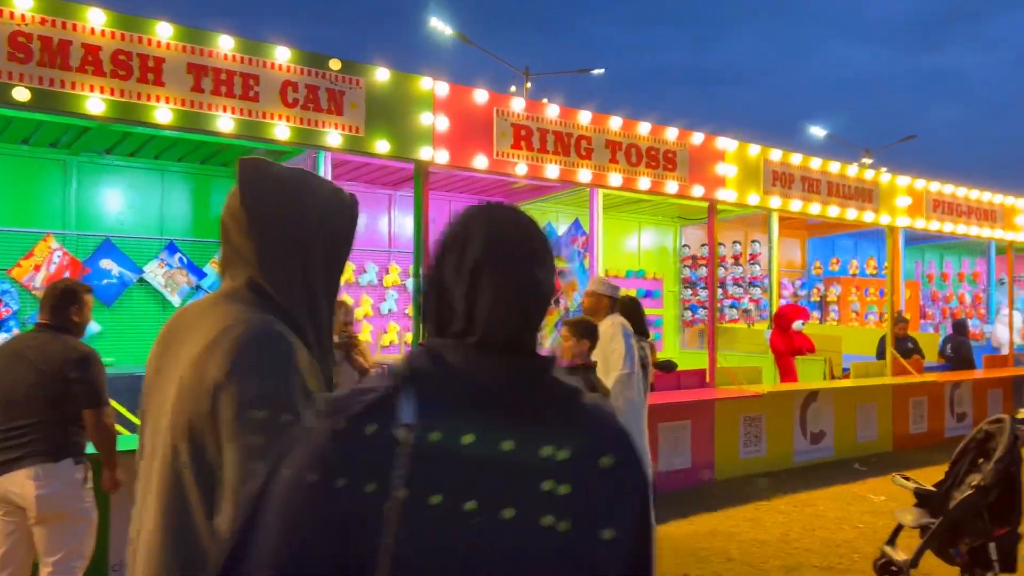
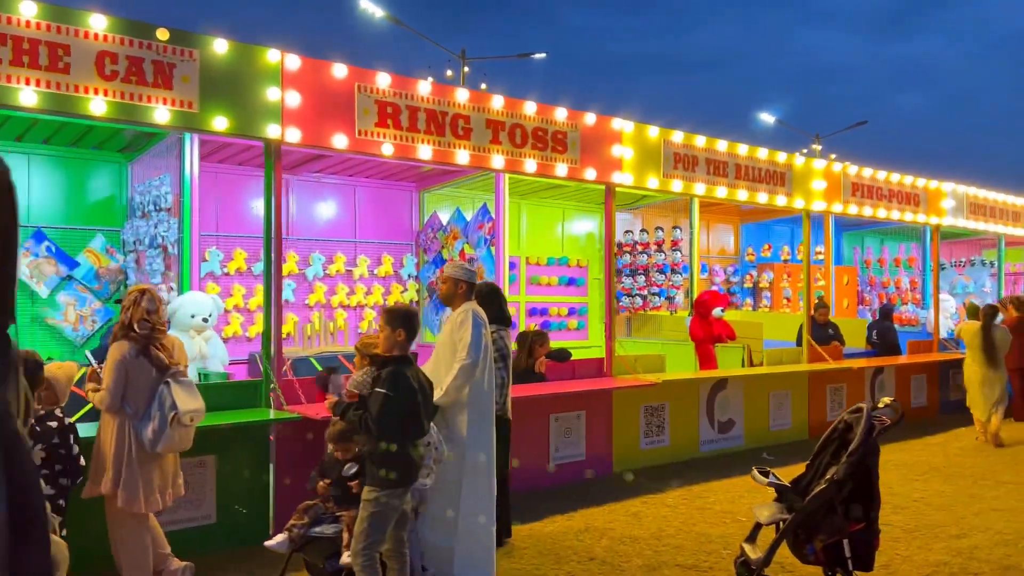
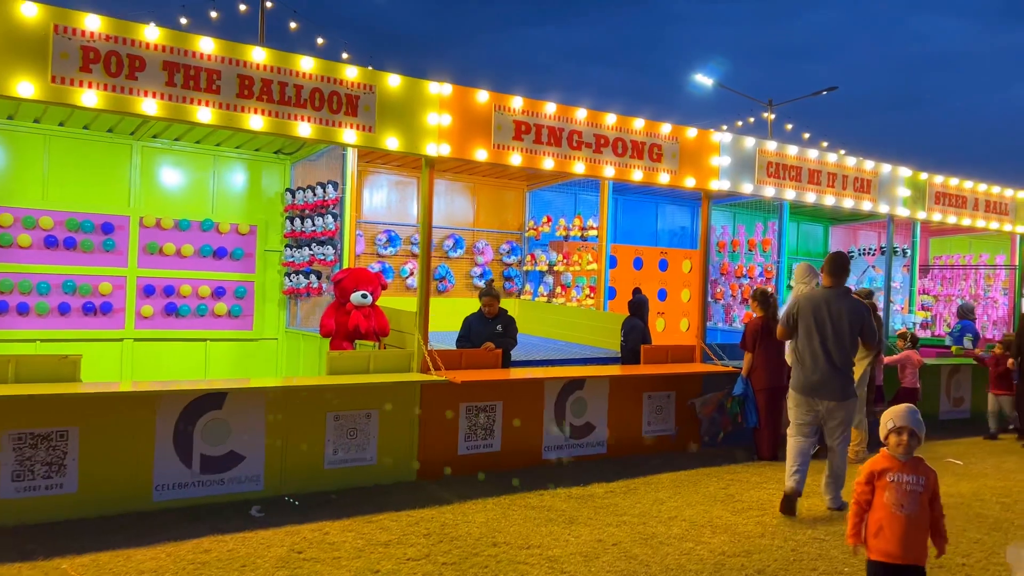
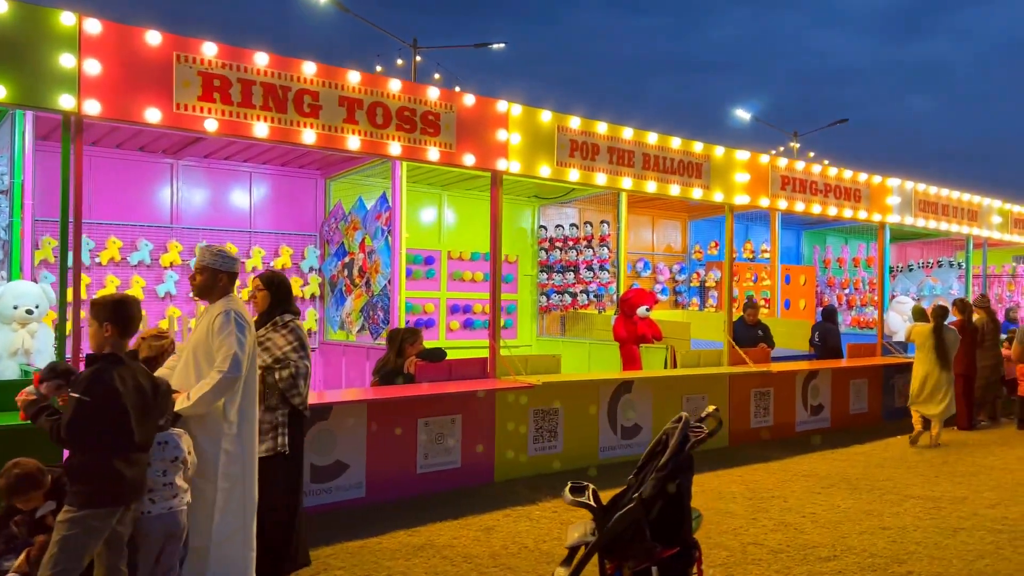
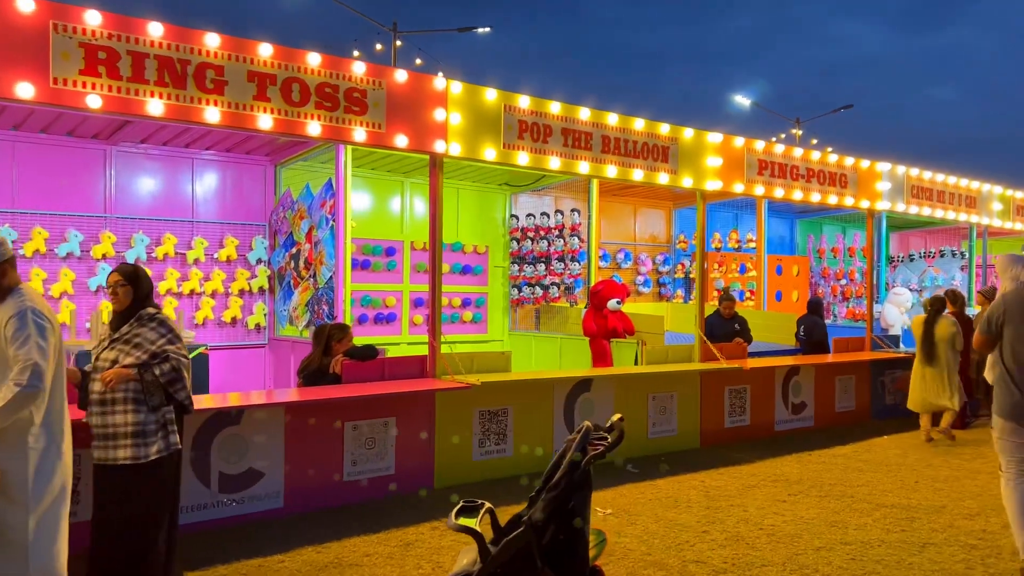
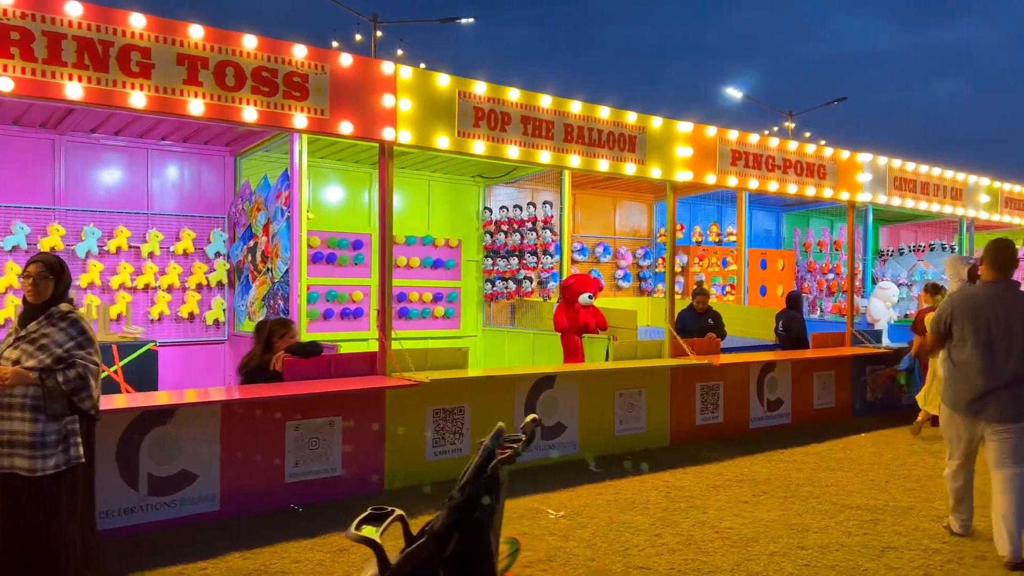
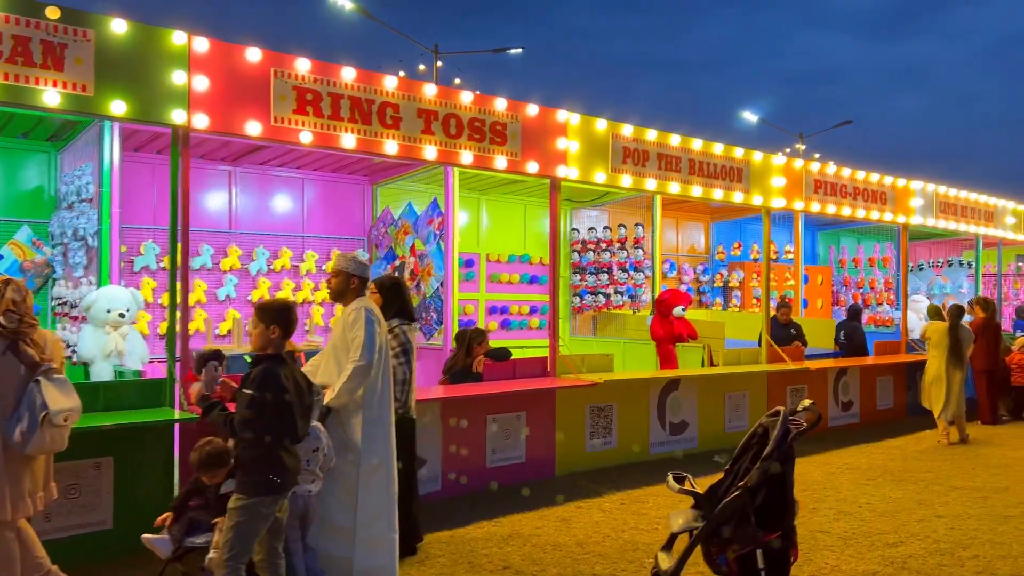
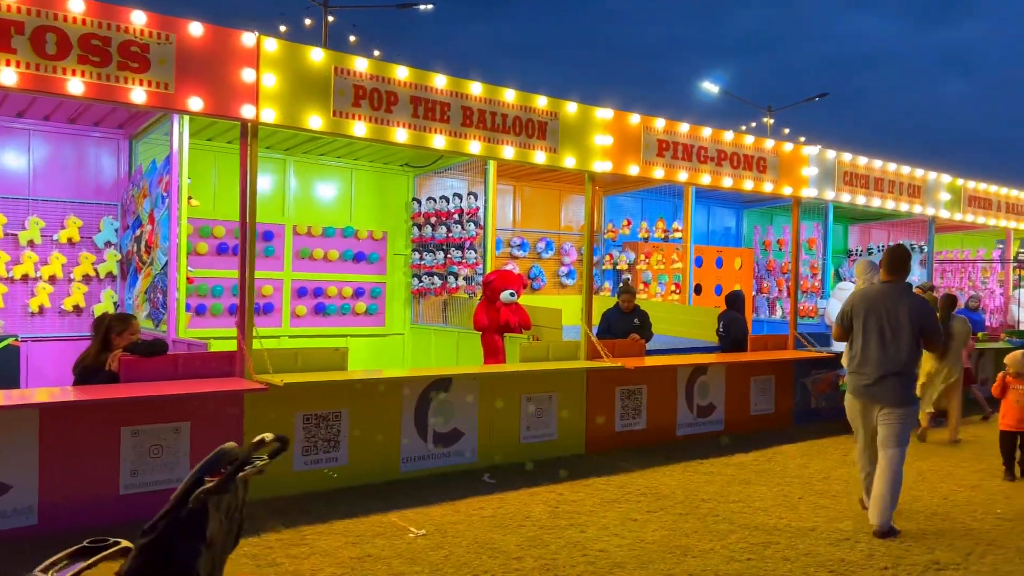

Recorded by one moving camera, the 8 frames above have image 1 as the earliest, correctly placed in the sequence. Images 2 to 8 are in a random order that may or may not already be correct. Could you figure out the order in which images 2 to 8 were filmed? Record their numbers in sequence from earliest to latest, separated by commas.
2, 7, 4, 5, 6, 8, 3
